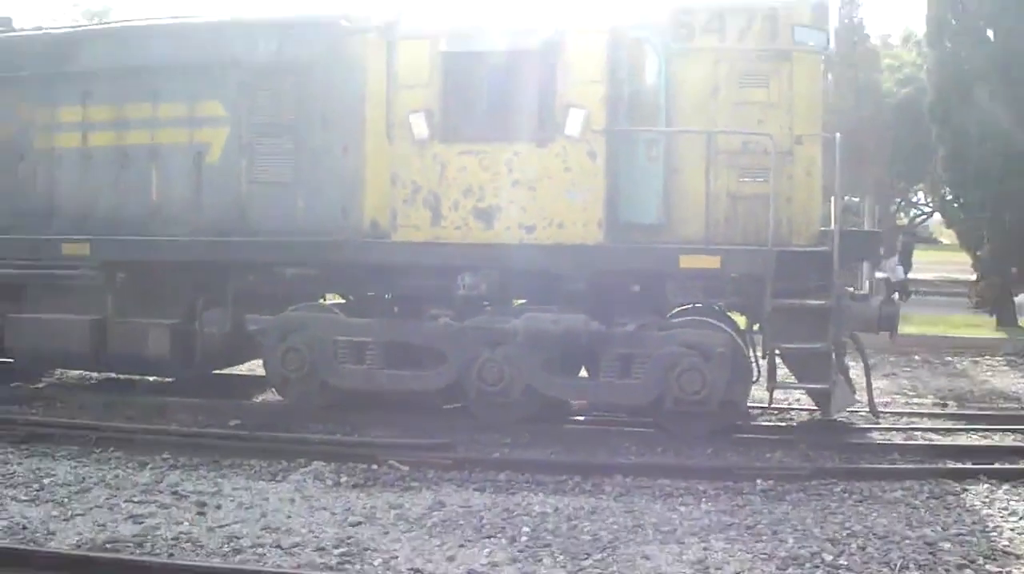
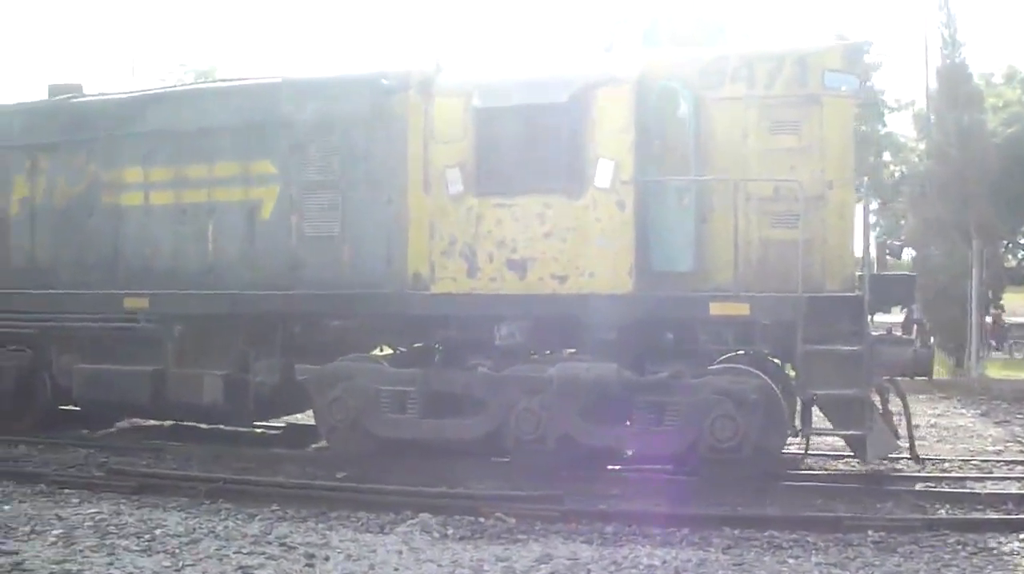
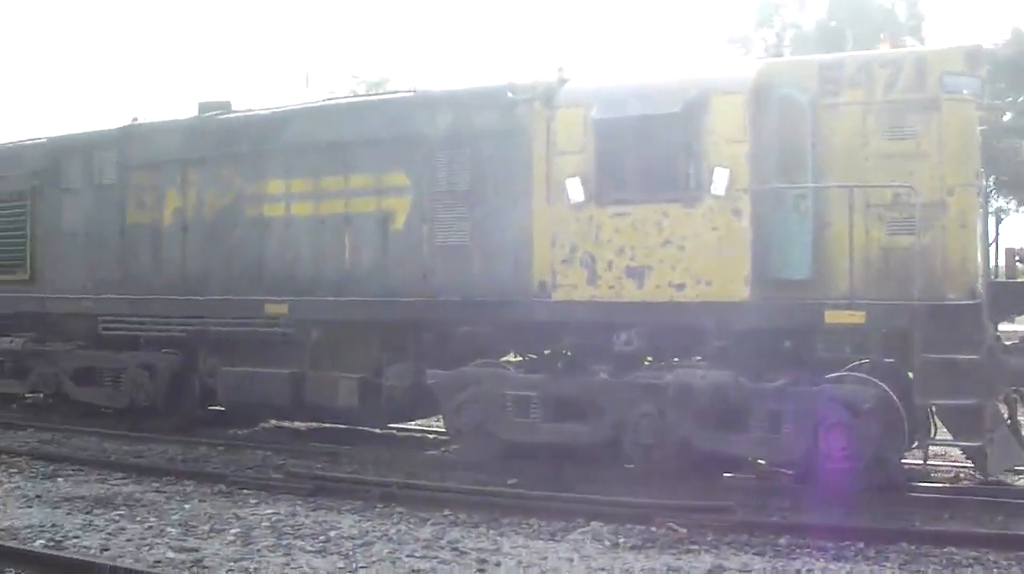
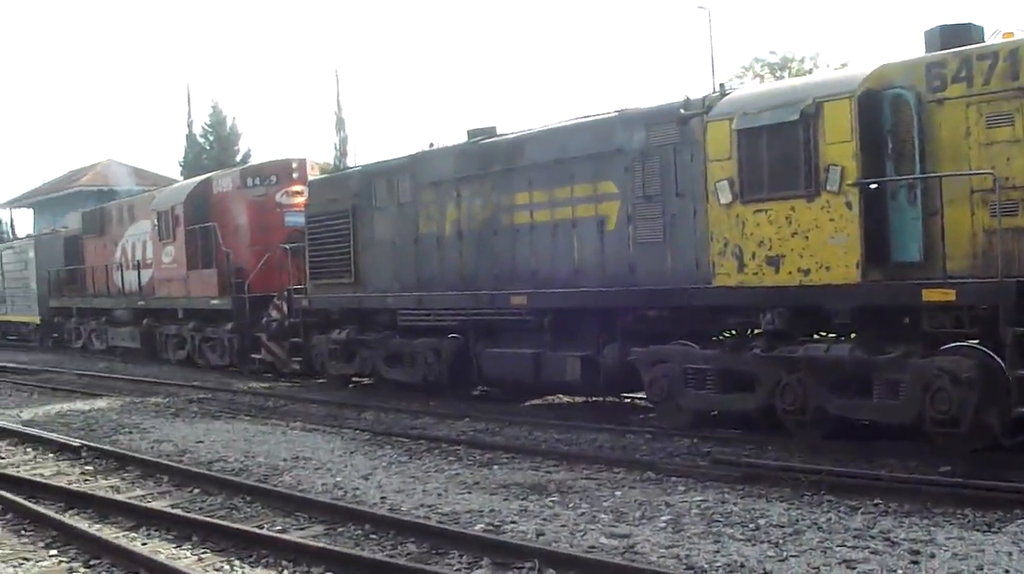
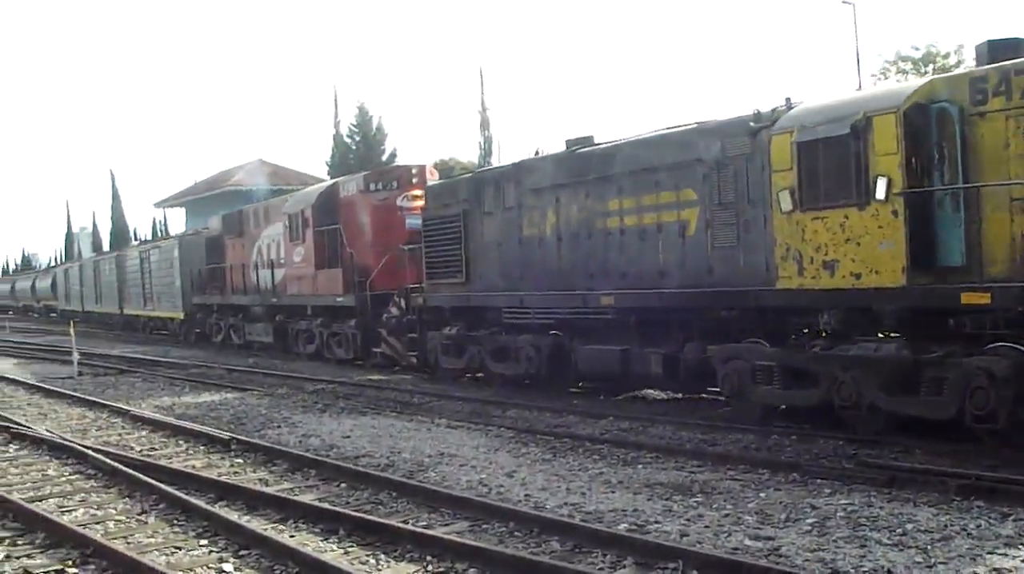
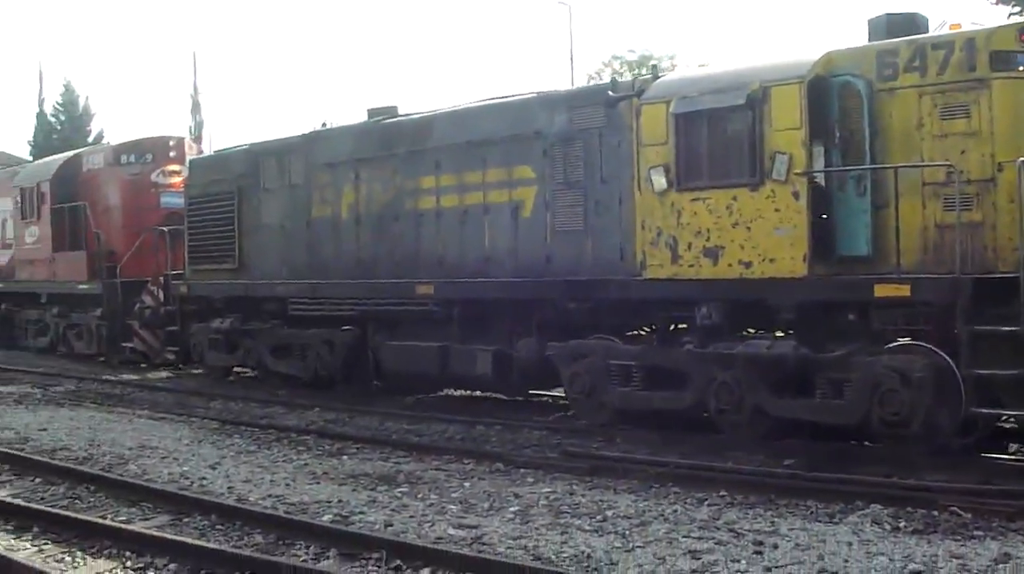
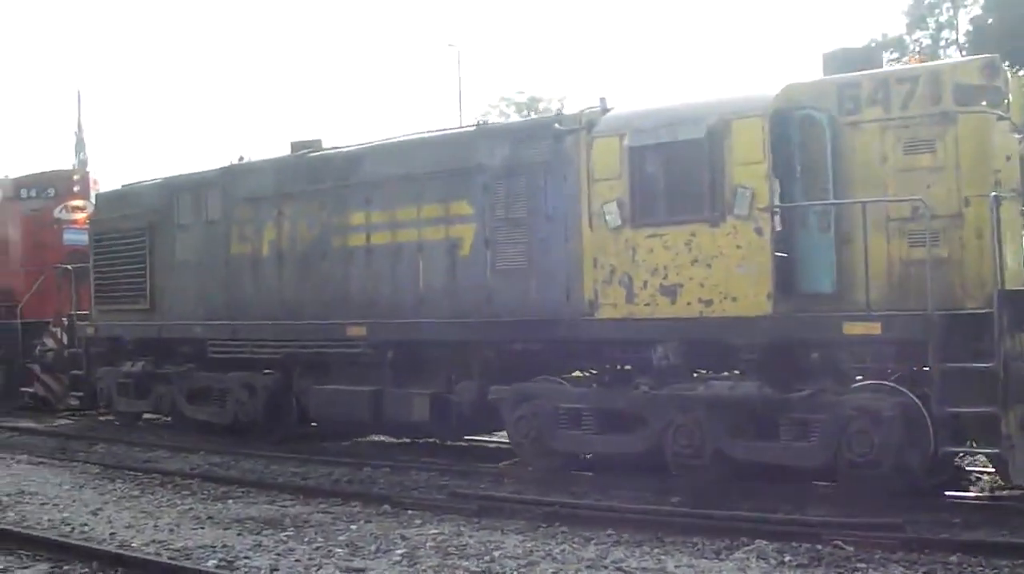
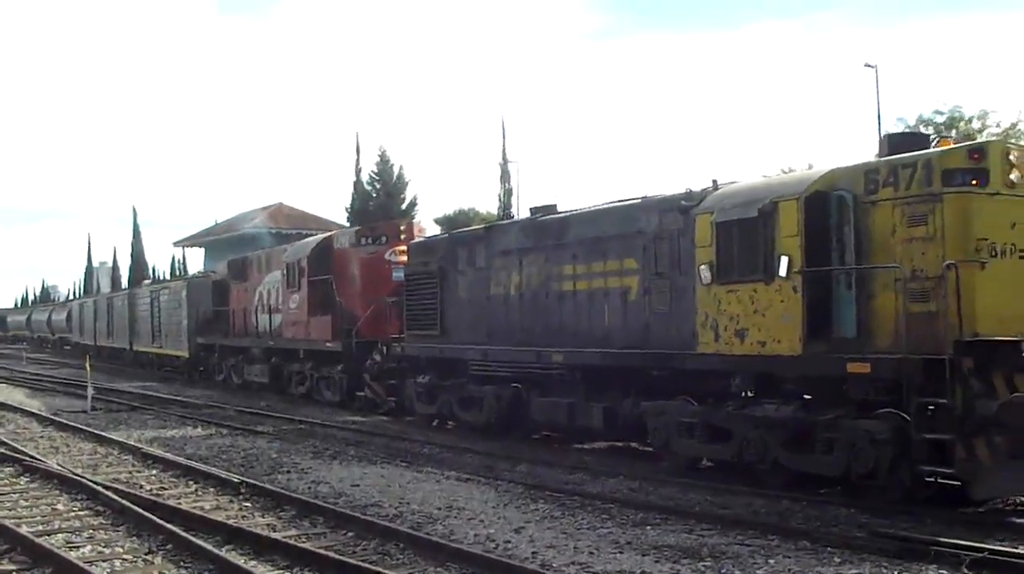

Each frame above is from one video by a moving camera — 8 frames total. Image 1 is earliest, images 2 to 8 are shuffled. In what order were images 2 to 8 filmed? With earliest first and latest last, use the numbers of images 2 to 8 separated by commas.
2, 3, 7, 6, 4, 5, 8
